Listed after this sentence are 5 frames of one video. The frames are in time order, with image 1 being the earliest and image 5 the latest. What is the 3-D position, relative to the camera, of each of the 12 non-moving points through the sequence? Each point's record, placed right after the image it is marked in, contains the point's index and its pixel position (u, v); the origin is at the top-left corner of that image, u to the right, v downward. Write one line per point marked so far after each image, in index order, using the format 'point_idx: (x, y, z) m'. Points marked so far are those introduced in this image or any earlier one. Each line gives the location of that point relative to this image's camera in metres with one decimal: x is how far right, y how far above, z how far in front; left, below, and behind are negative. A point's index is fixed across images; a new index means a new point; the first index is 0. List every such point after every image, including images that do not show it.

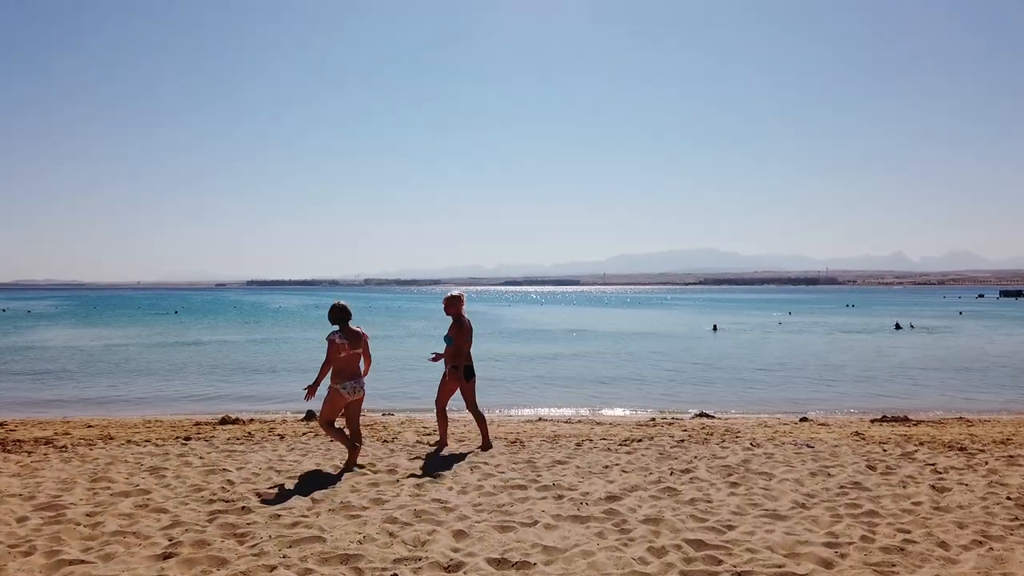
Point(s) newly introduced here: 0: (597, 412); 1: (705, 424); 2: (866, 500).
0: (+1.6, -2.4, +14.6) m
1: (+3.2, -2.3, +12.8) m
2: (+3.1, -1.8, +6.6) m
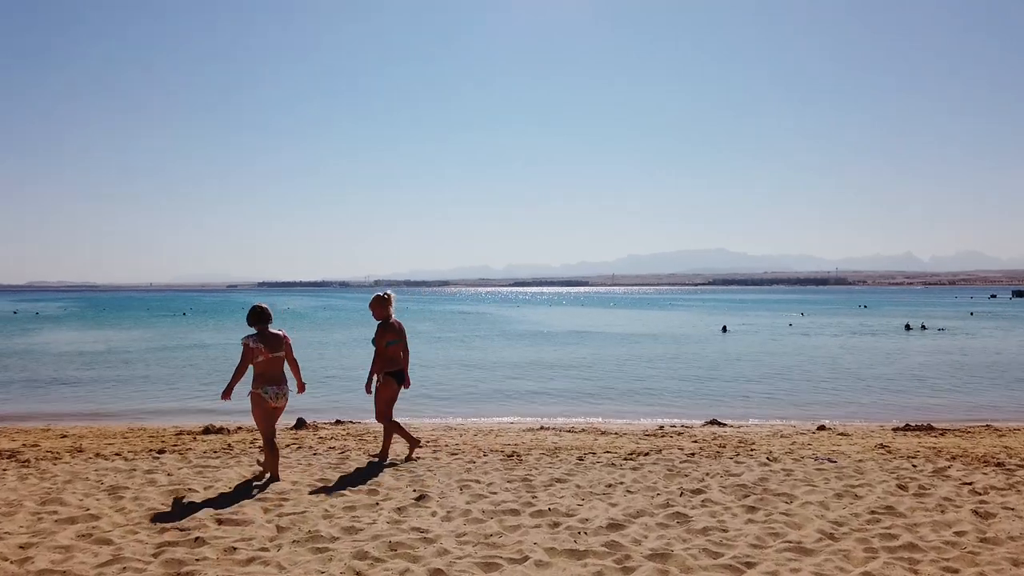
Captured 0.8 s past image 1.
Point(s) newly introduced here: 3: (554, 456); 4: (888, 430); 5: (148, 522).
0: (+1.6, -2.4, +13.9) m
1: (+3.2, -2.3, +12.0) m
2: (+3.0, -1.8, +5.8) m
3: (+0.5, -2.0, +9.2) m
4: (+6.1, -2.3, +12.5) m
5: (-2.8, -1.8, +6.0) m
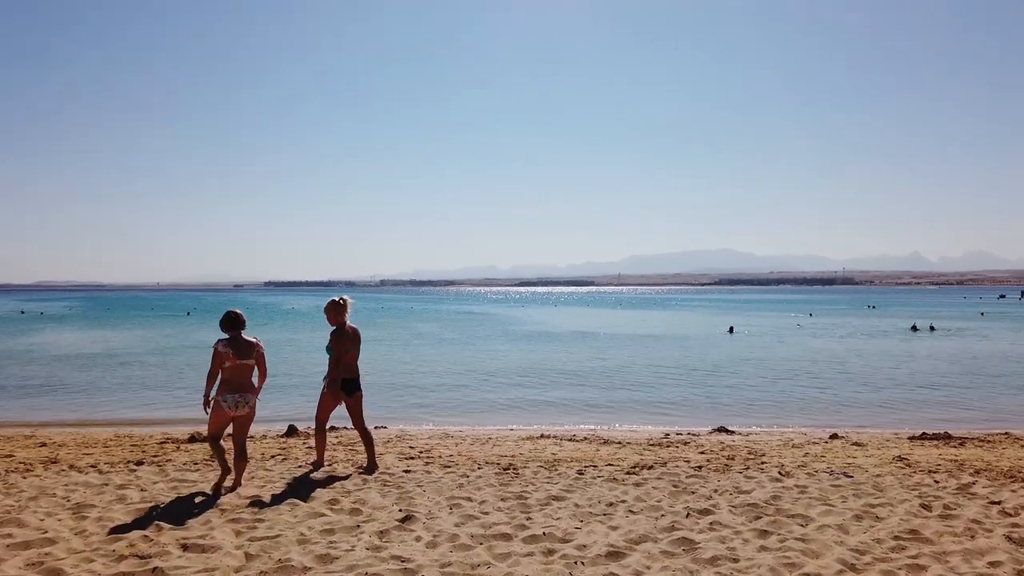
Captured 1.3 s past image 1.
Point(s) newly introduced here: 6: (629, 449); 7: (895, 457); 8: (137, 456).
0: (+1.6, -2.4, +13.4) m
1: (+3.2, -2.3, +11.5) m
2: (+2.9, -1.9, +5.3) m
3: (+0.5, -2.1, +8.7) m
4: (+6.1, -2.4, +12.0) m
5: (-2.9, -1.9, +5.5) m
6: (+1.6, -2.2, +10.4) m
7: (+4.8, -2.1, +9.7) m
8: (-4.7, -2.1, +9.6) m
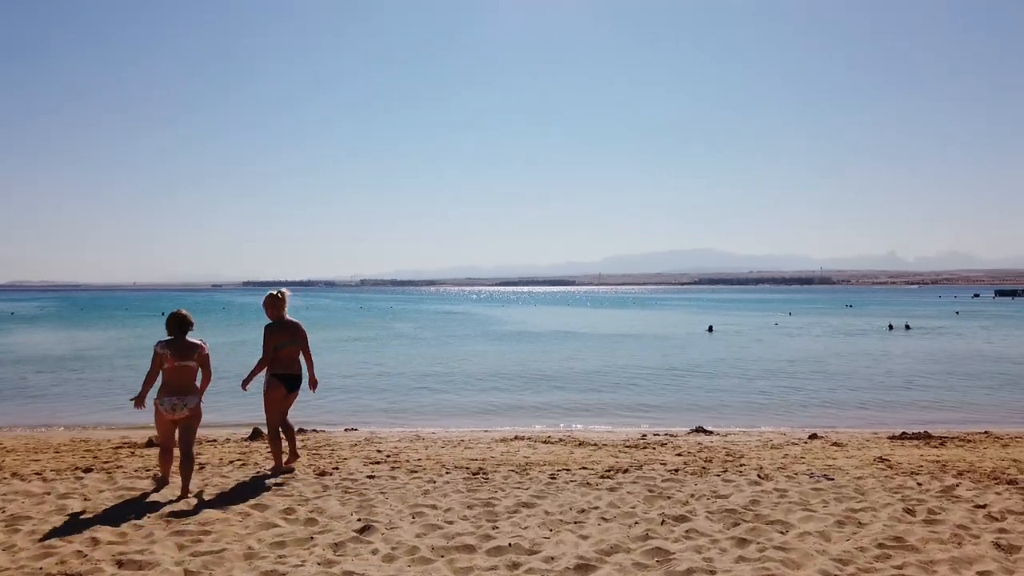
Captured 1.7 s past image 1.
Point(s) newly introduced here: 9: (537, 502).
0: (+1.2, -2.4, +13.1) m
1: (+2.8, -2.3, +11.2) m
2: (+2.7, -1.8, +5.0) m
3: (+0.1, -2.0, +8.4) m
4: (+5.7, -2.3, +11.7) m
5: (-3.2, -1.8, +5.1) m
6: (+1.2, -2.2, +10.1) m
7: (+4.5, -2.1, +9.4) m
8: (-5.0, -2.1, +9.1) m
9: (+0.2, -1.9, +6.9) m
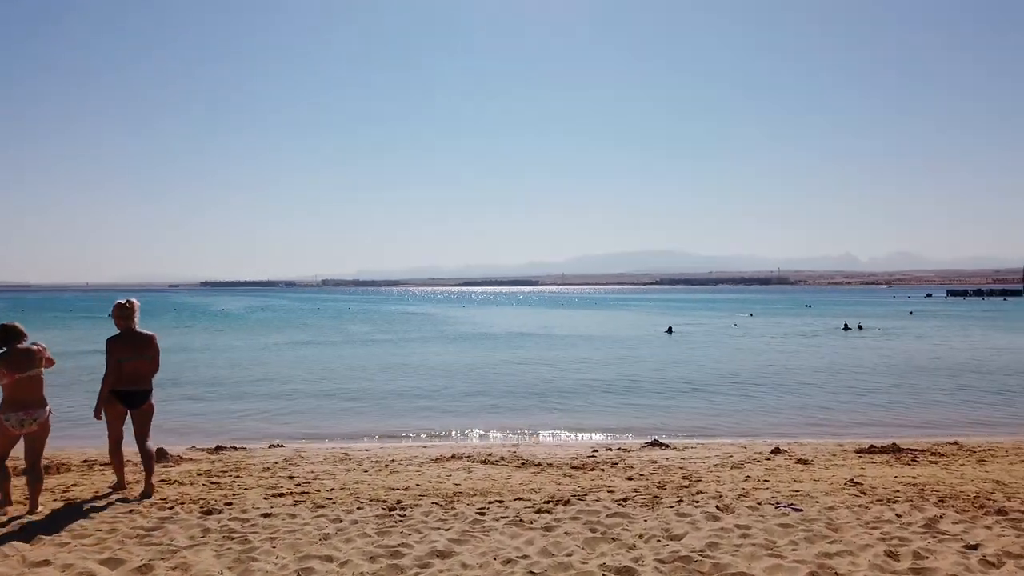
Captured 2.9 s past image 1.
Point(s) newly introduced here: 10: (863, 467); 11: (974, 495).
0: (+0.2, -2.4, +11.9) m
1: (+1.9, -2.3, +10.2) m
2: (+2.1, -1.9, +4.0) m
3: (-0.6, -2.1, +7.2) m
4: (+4.8, -2.3, +10.8) m
5: (-3.7, -1.9, +3.8) m
6: (+0.4, -2.2, +9.0) m
7: (+3.7, -2.1, +8.5) m
8: (-5.8, -2.1, +7.7) m
9: (-0.4, -2.0, +5.8) m
10: (+4.4, -2.2, +9.6) m
11: (+4.6, -2.1, +7.7) m
